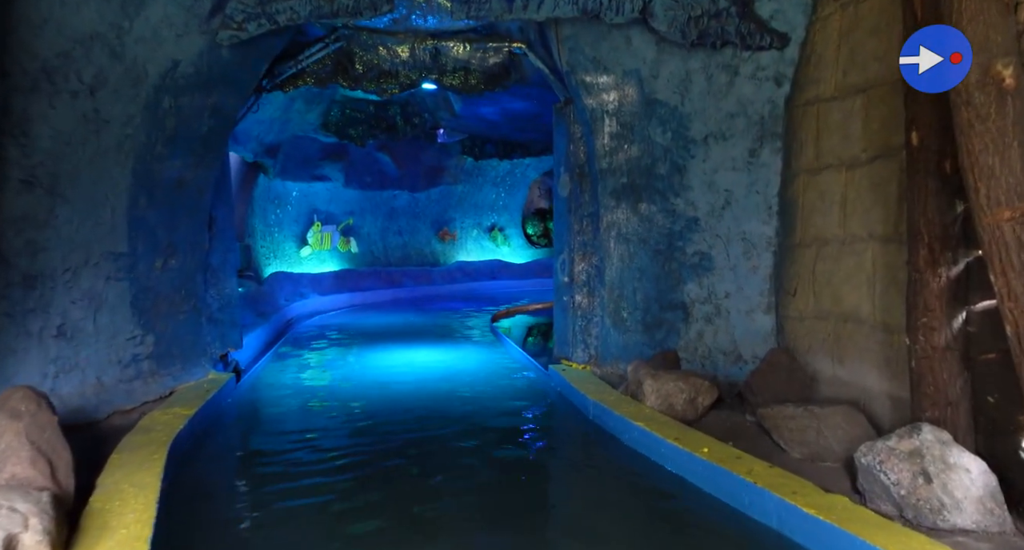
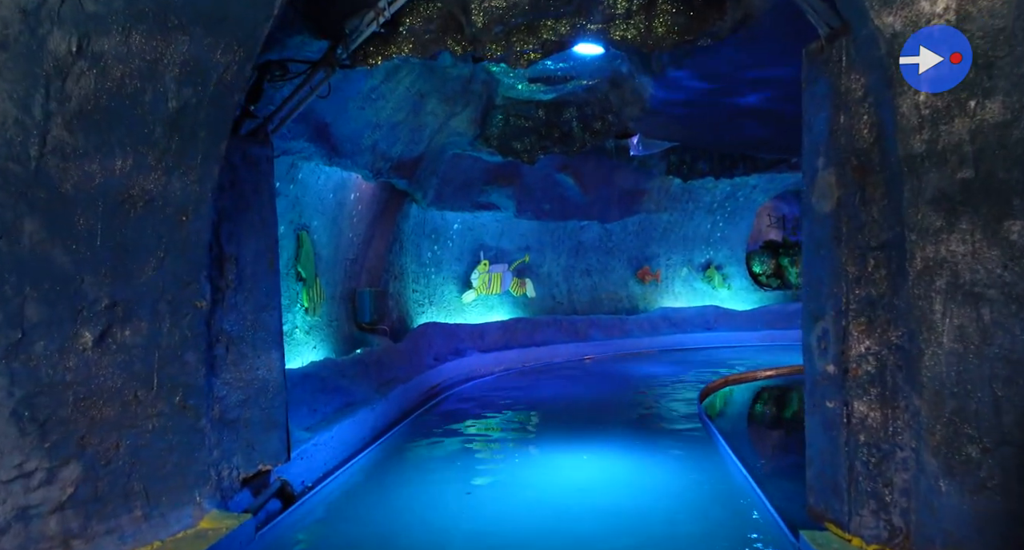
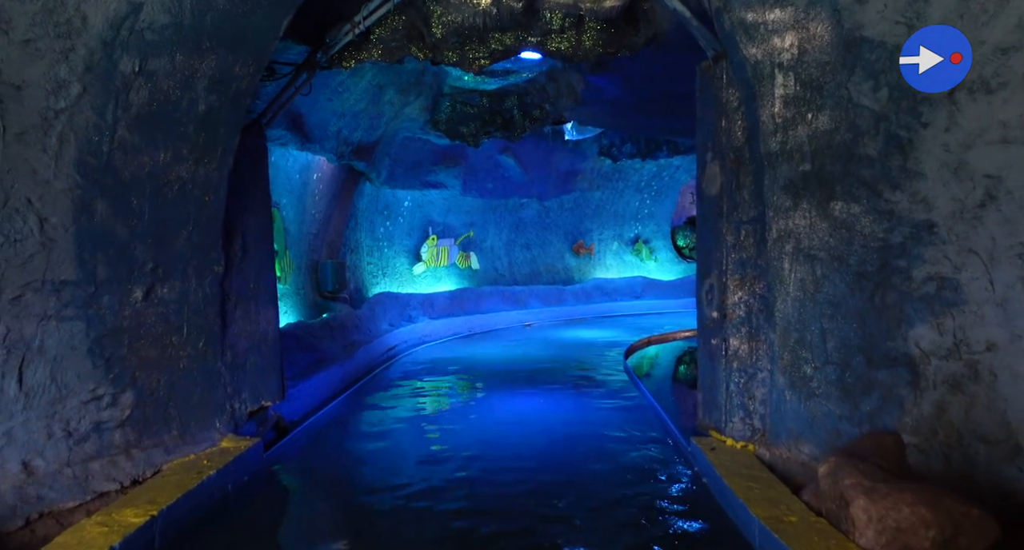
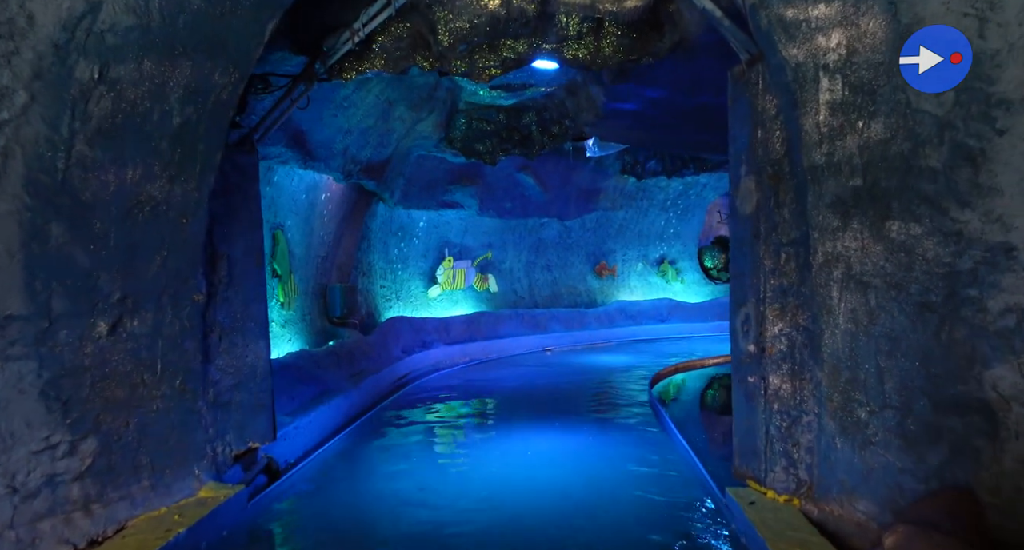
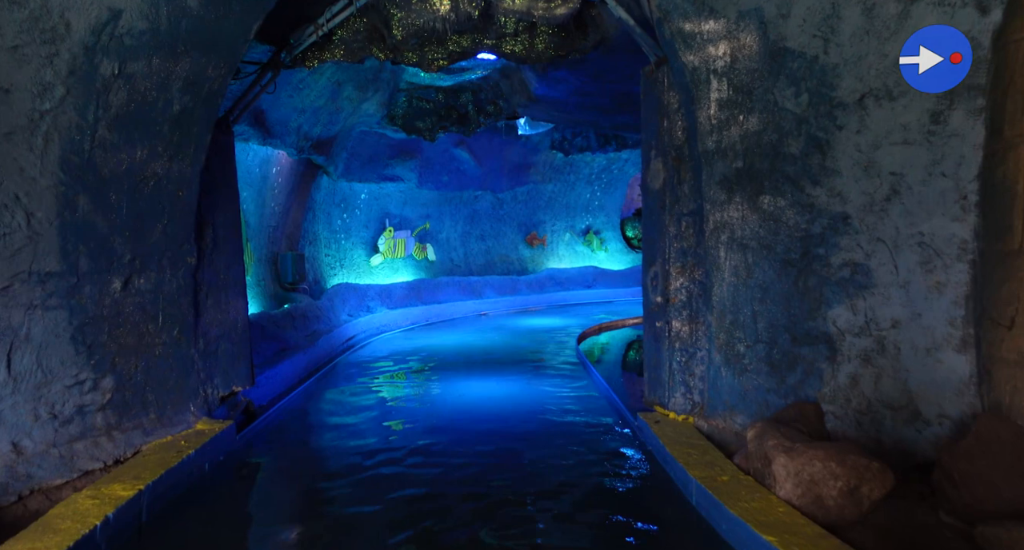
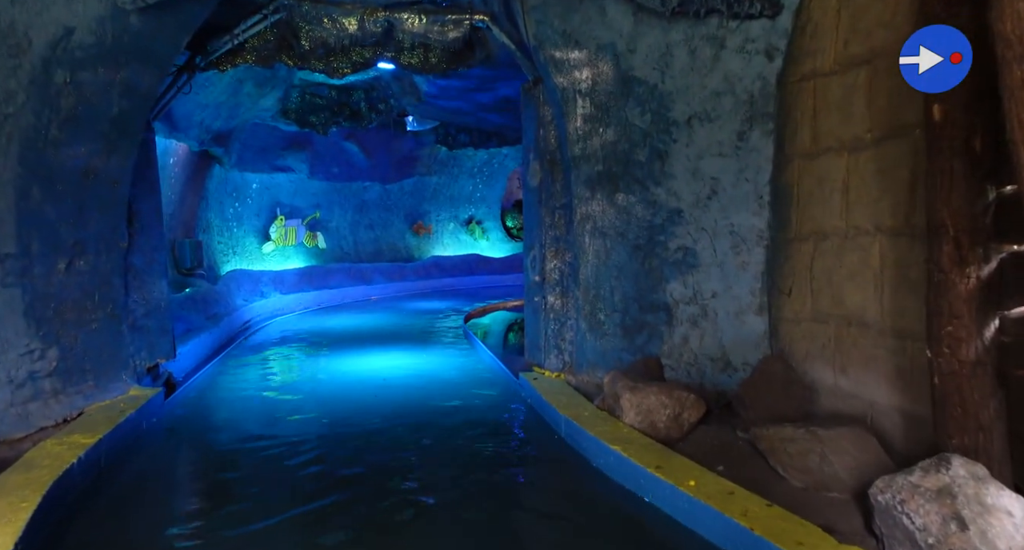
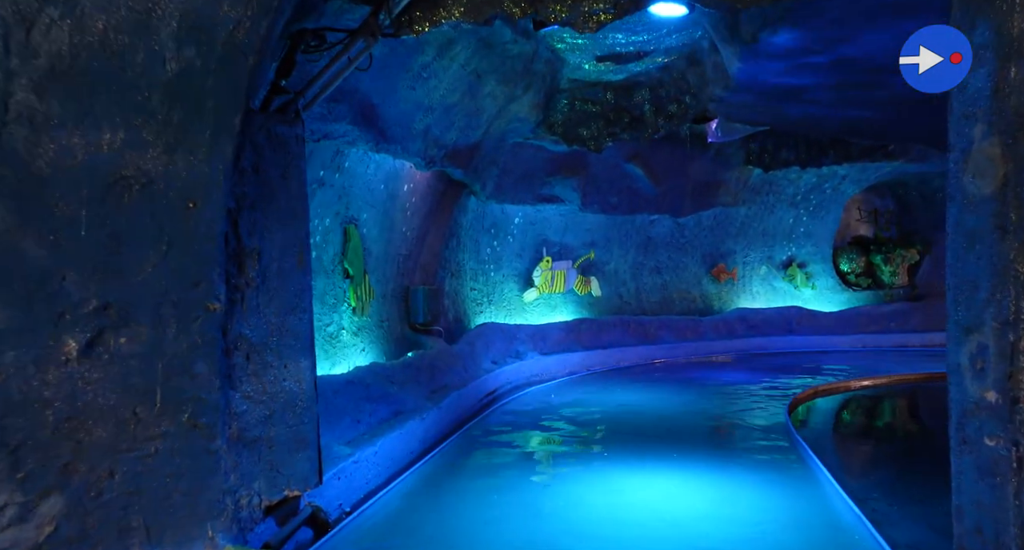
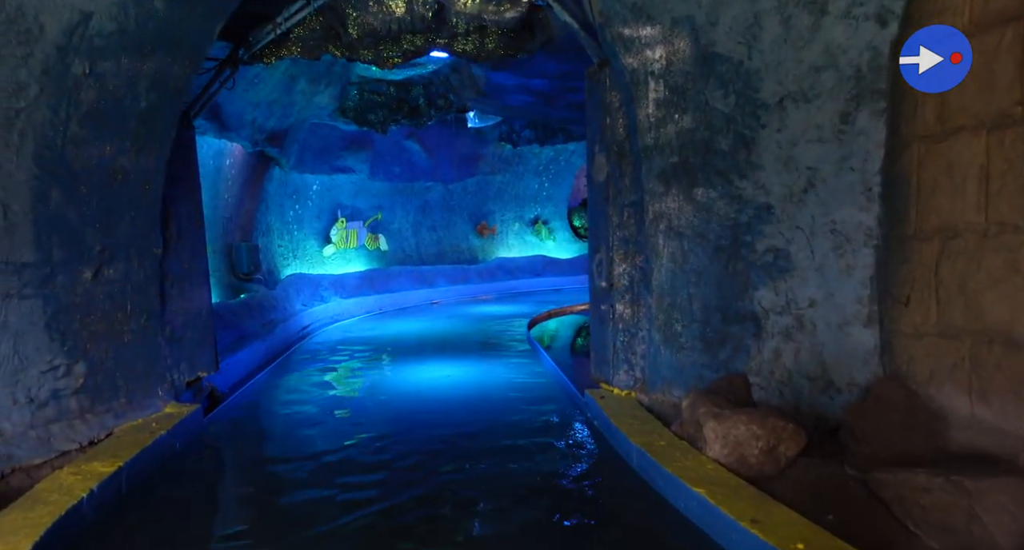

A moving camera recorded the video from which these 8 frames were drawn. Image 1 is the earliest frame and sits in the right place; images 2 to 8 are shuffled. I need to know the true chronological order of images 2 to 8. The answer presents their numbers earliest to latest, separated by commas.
6, 8, 5, 3, 4, 2, 7
